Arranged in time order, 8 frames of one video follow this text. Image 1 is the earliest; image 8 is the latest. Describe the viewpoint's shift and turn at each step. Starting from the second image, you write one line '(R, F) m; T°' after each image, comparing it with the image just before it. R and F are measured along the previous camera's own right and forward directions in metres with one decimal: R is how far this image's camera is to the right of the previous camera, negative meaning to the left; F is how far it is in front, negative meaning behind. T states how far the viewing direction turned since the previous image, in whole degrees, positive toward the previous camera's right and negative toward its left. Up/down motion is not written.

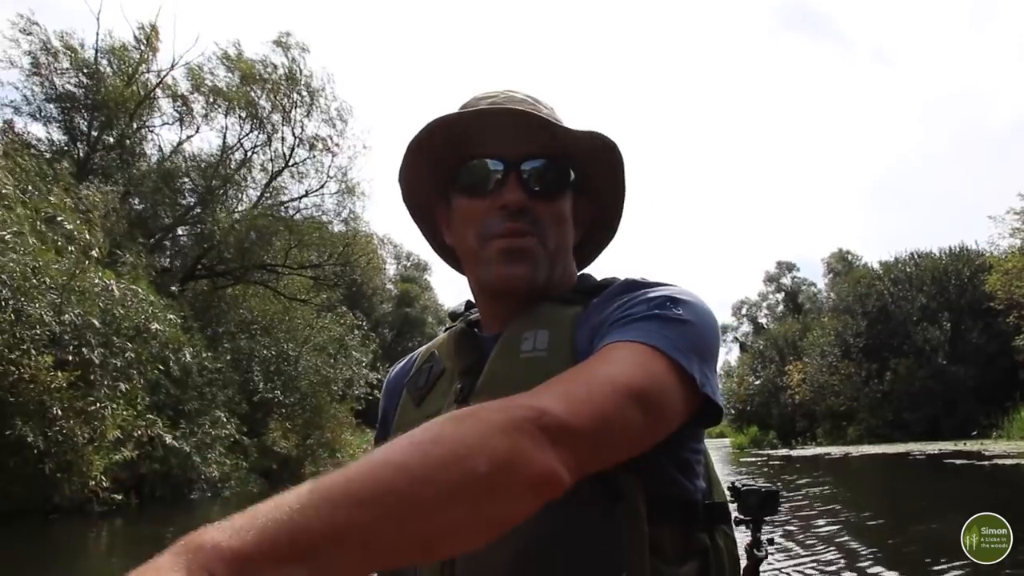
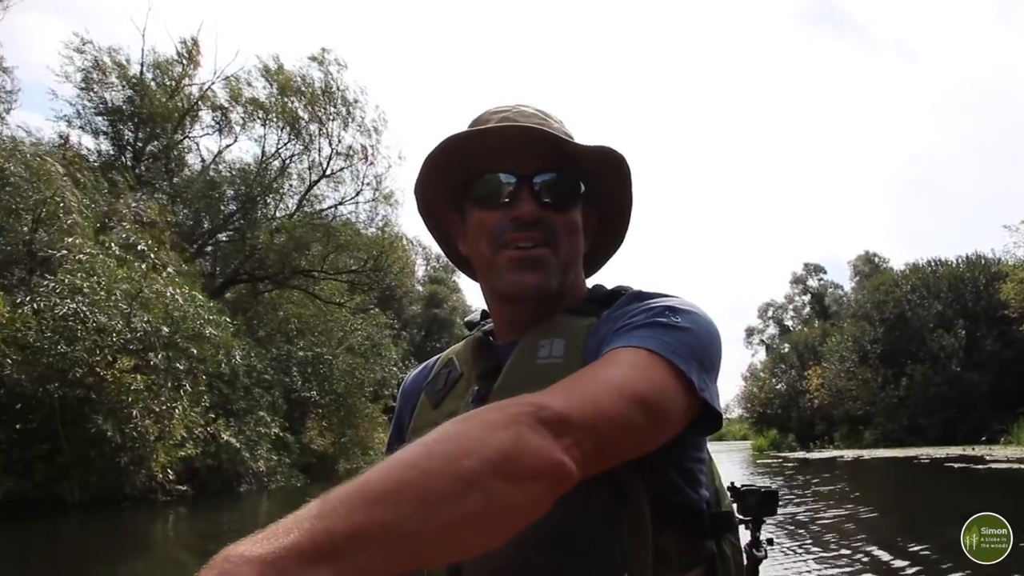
(0.0, -0.7) m; -2°
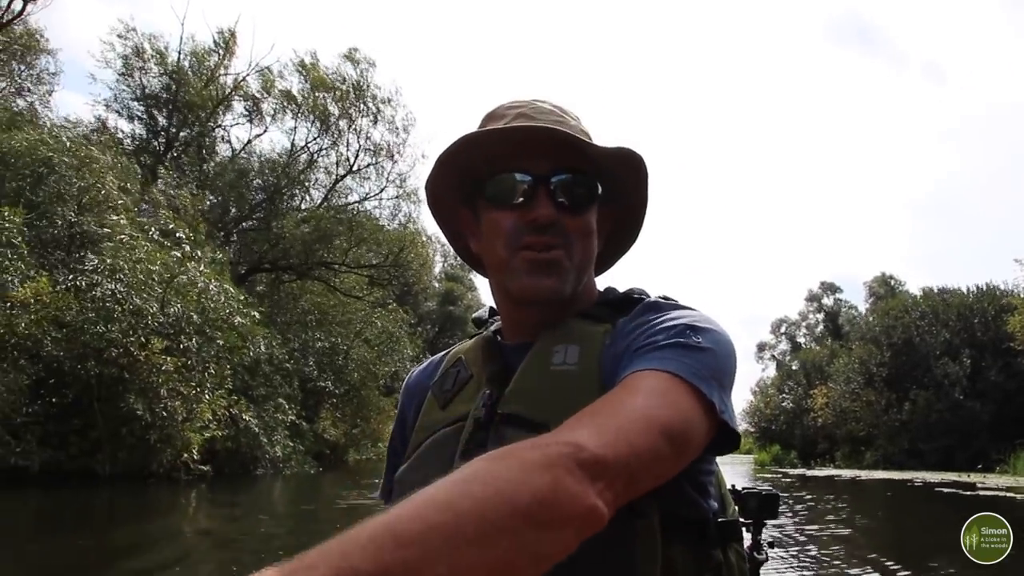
(0.0, -0.4) m; -1°
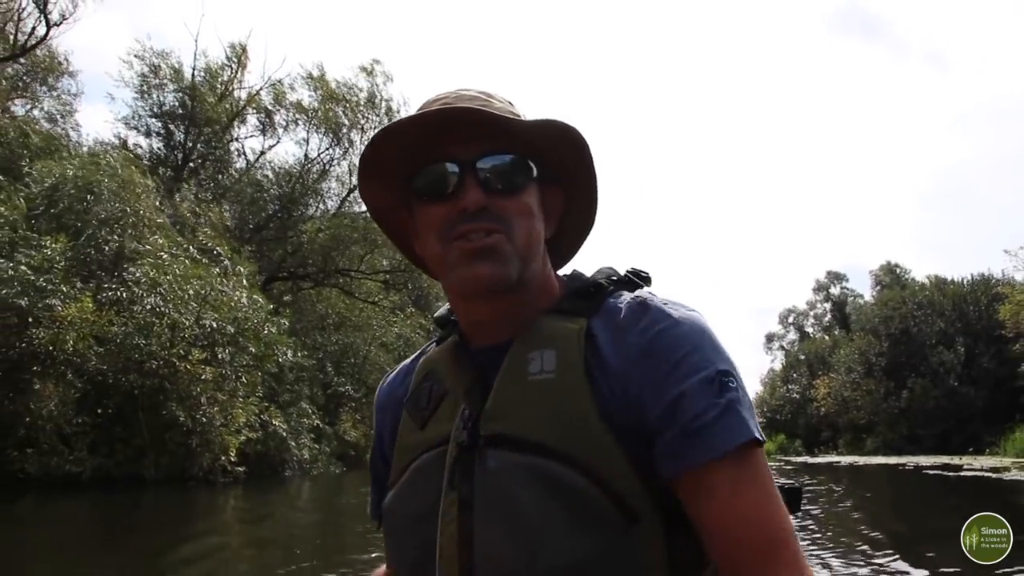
(0.0, -0.7) m; -1°
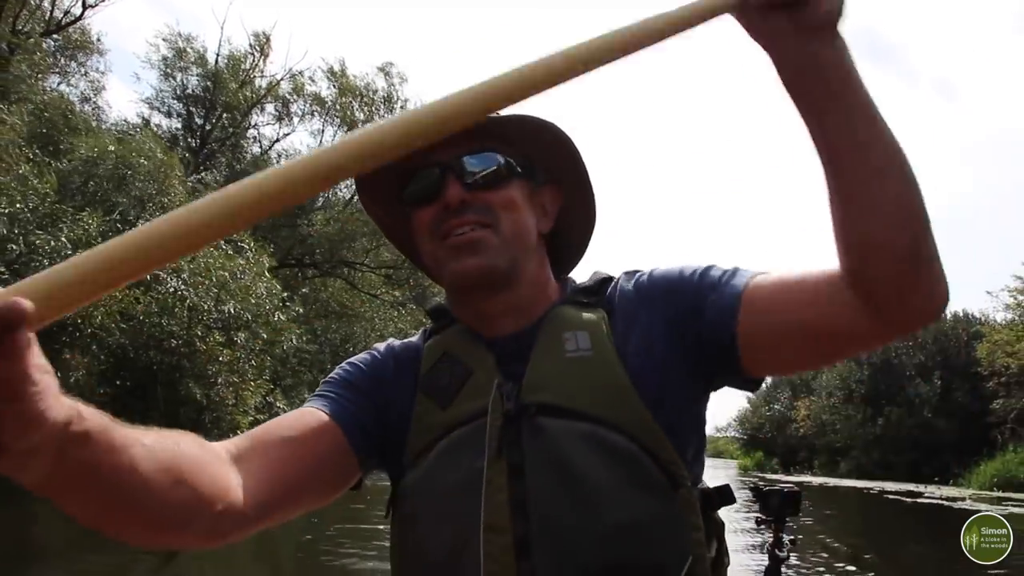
(-0.1, -0.7) m; 0°
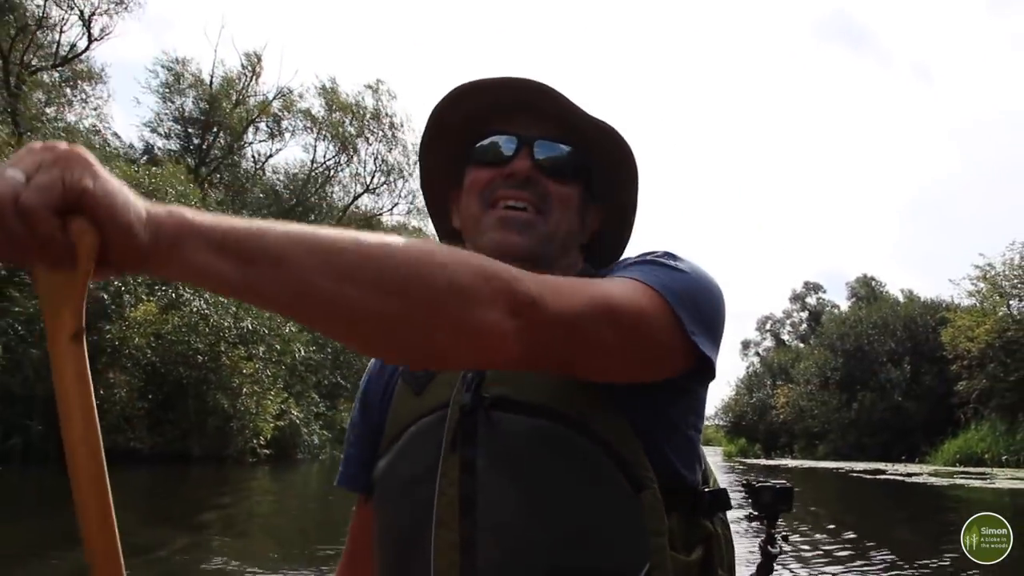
(-0.1, -1.1) m; +1°
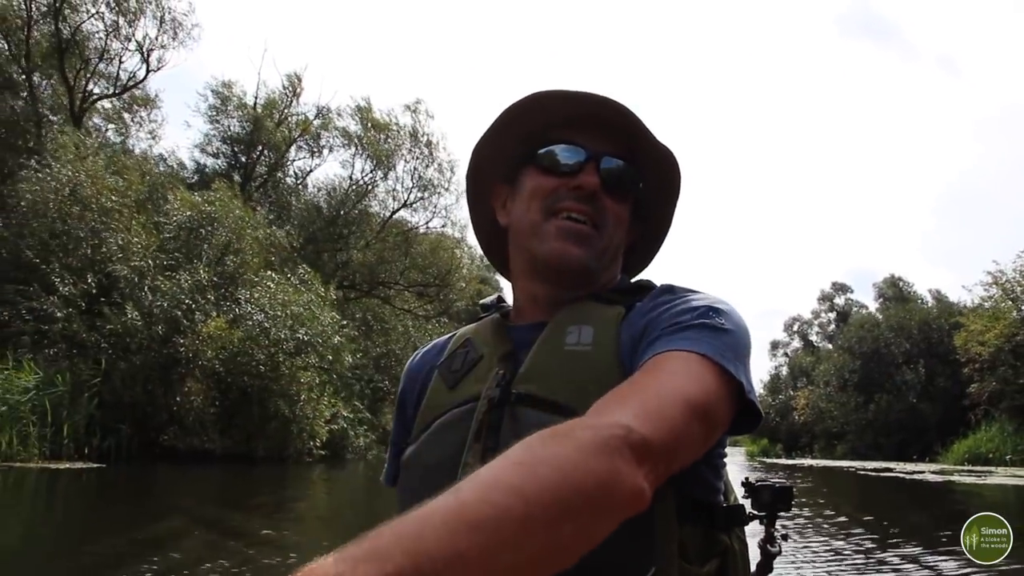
(0.0, -1.2) m; -2°
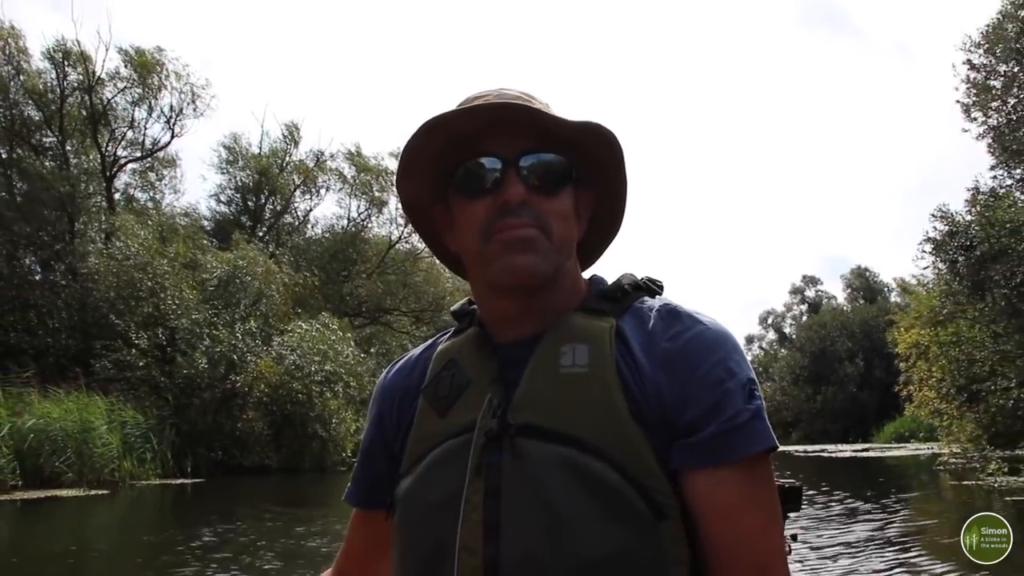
(-0.1, -3.0) m; +1°
